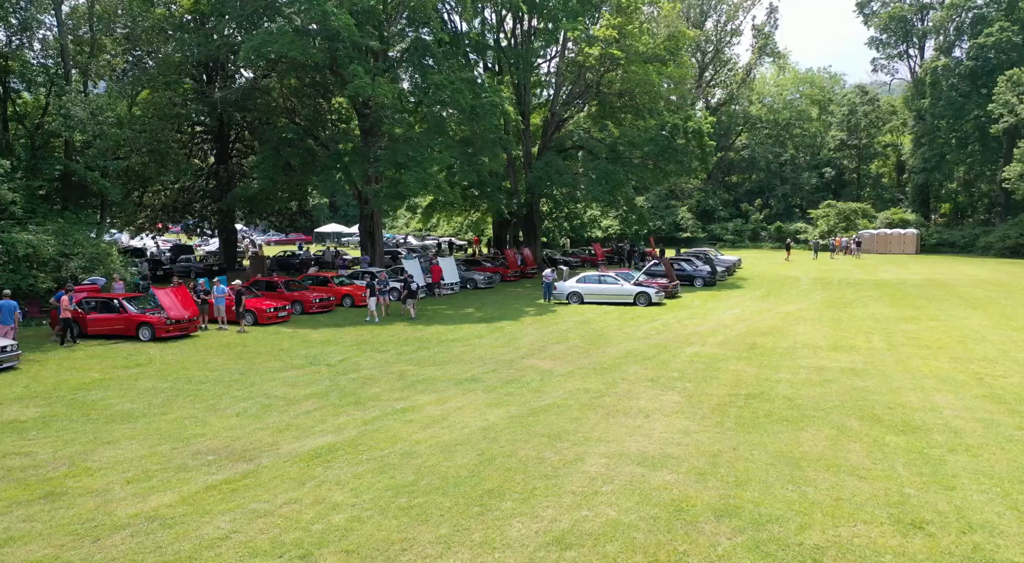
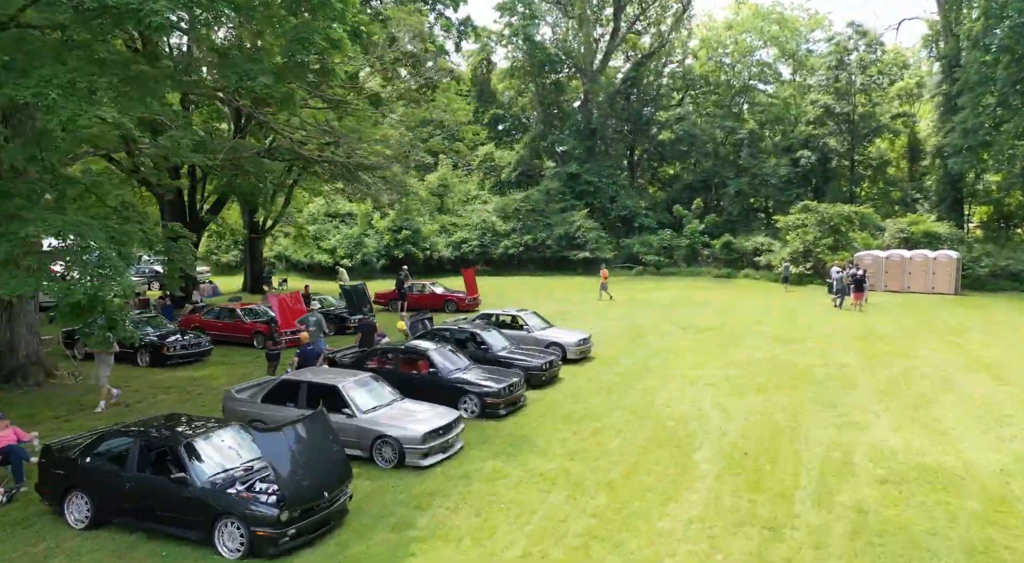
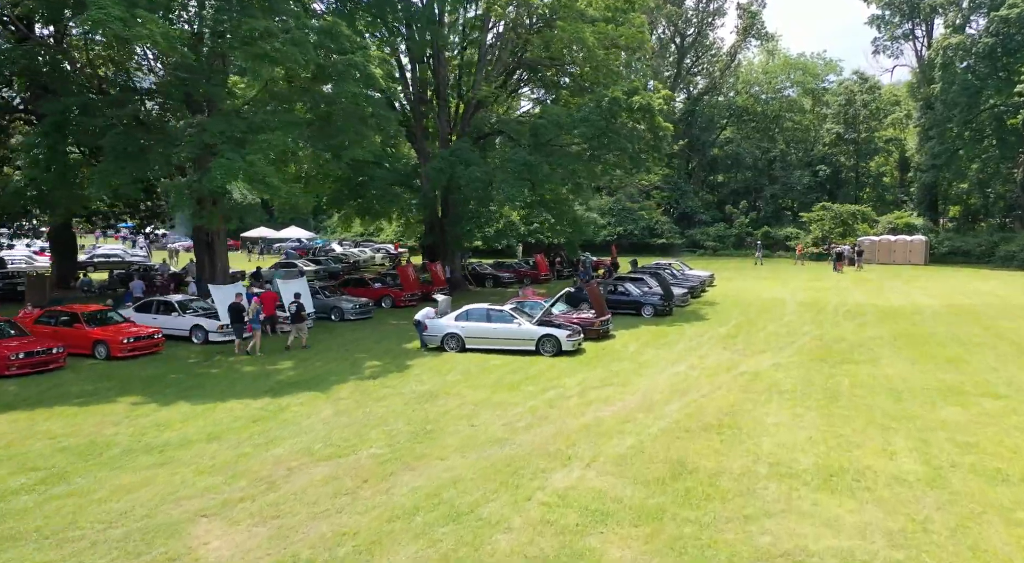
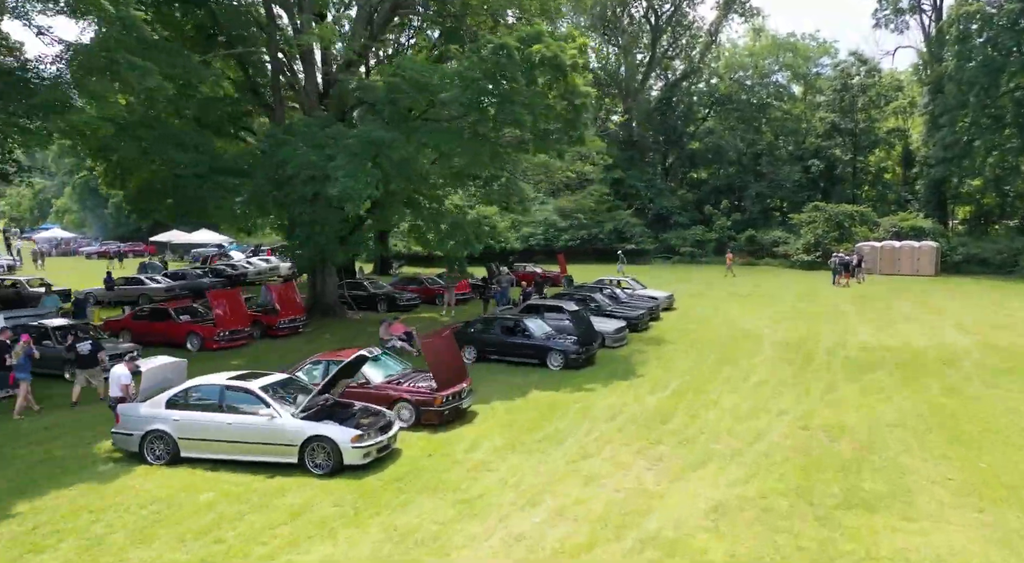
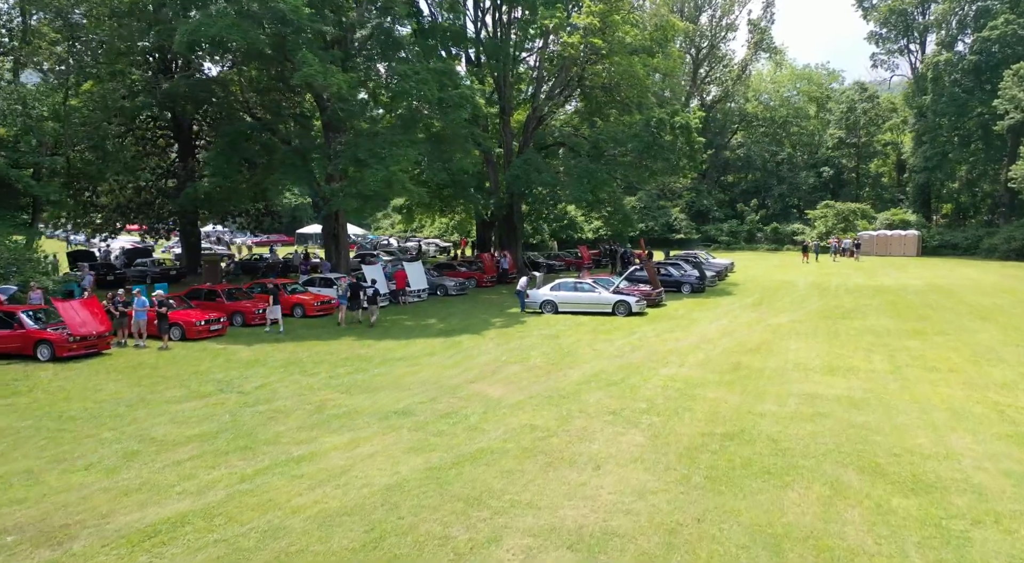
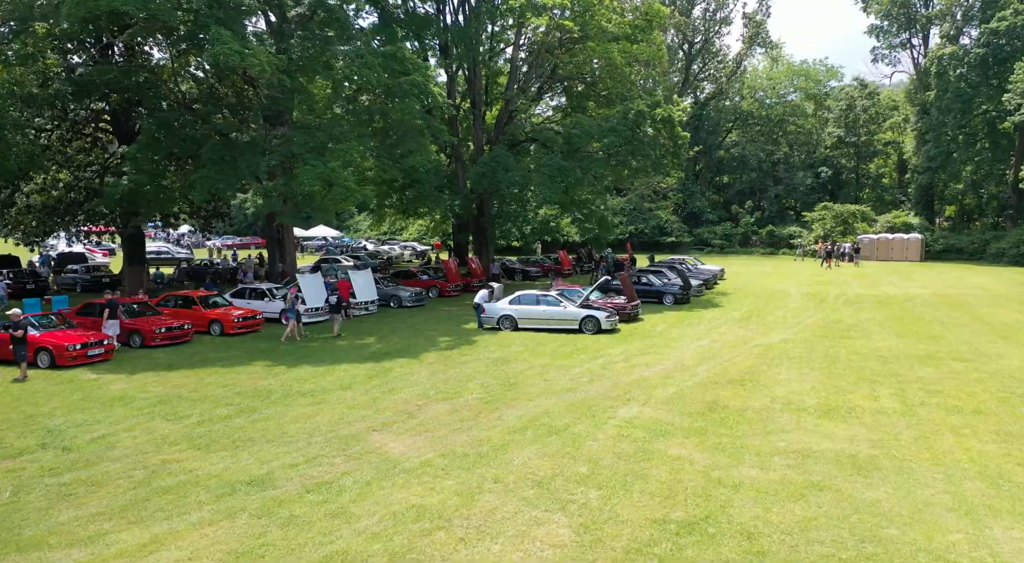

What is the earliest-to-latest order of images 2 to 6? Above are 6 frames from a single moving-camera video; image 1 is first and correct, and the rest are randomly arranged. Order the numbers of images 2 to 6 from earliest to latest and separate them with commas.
5, 6, 3, 4, 2
